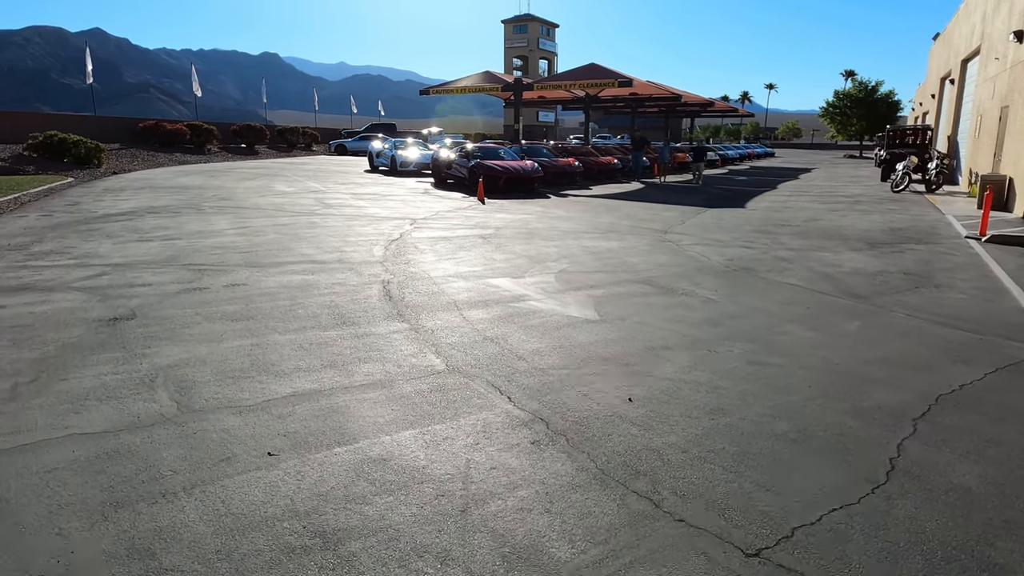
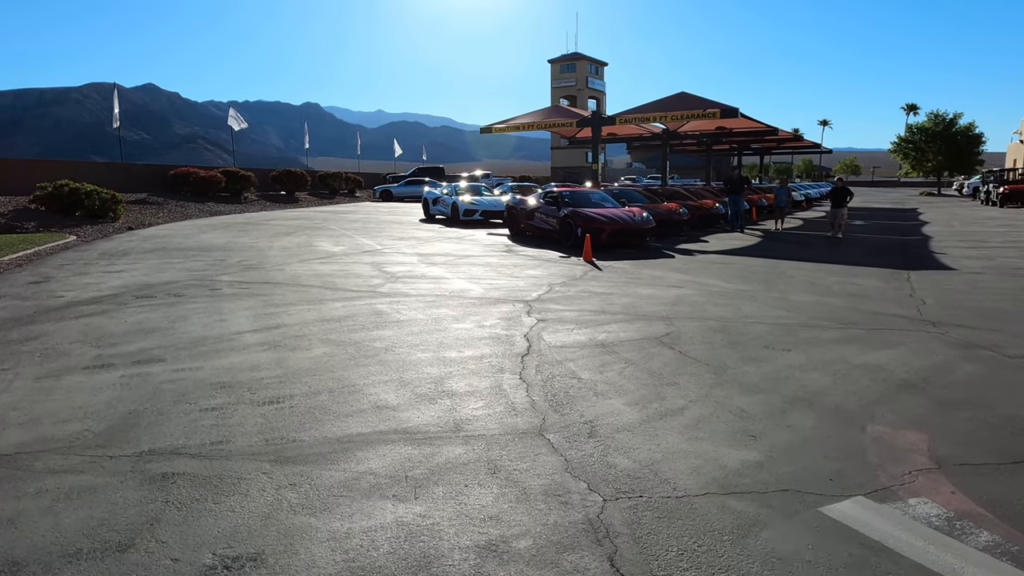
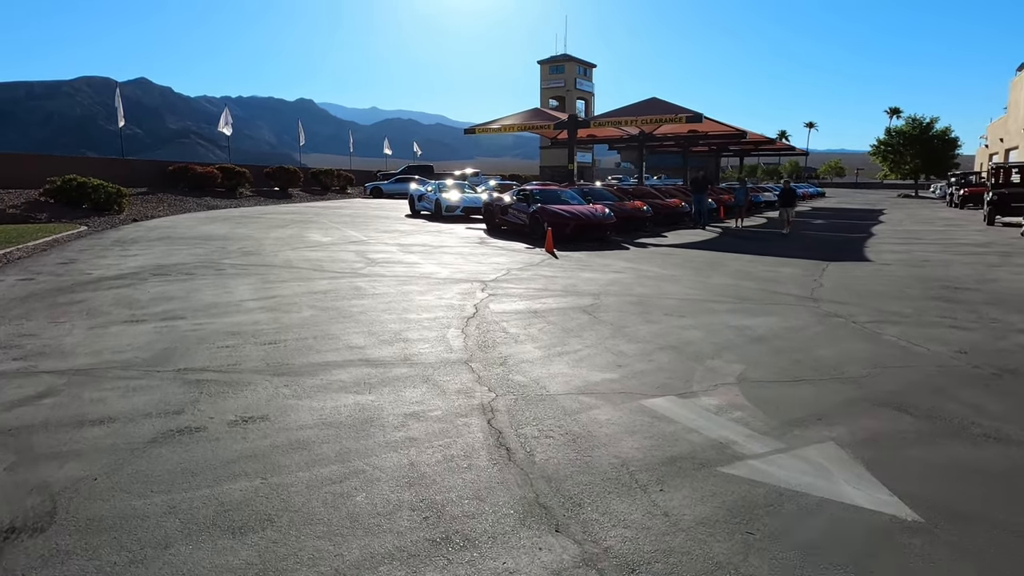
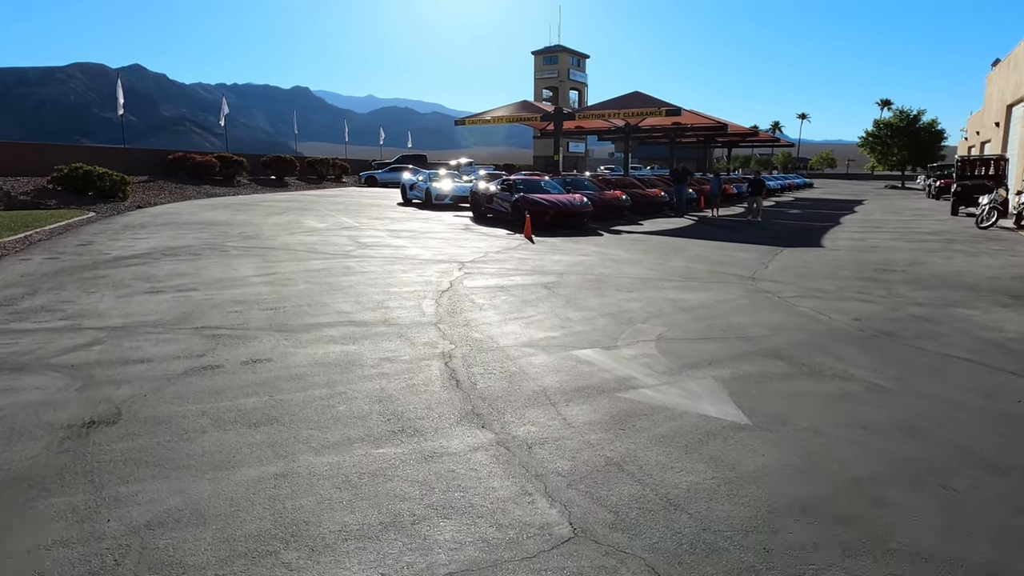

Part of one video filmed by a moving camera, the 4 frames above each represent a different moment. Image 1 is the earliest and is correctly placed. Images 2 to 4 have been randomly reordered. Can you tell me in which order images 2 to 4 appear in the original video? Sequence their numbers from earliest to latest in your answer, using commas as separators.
4, 3, 2
